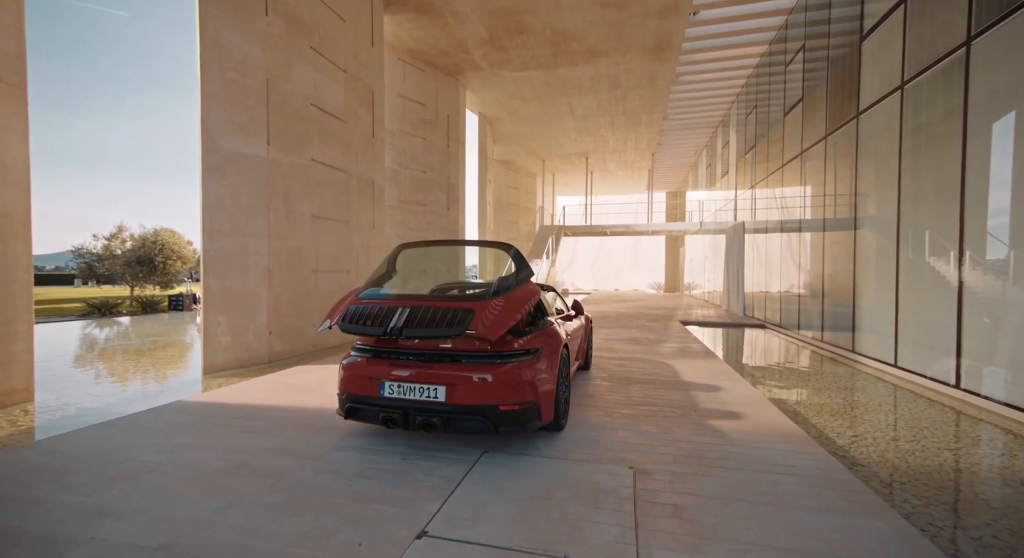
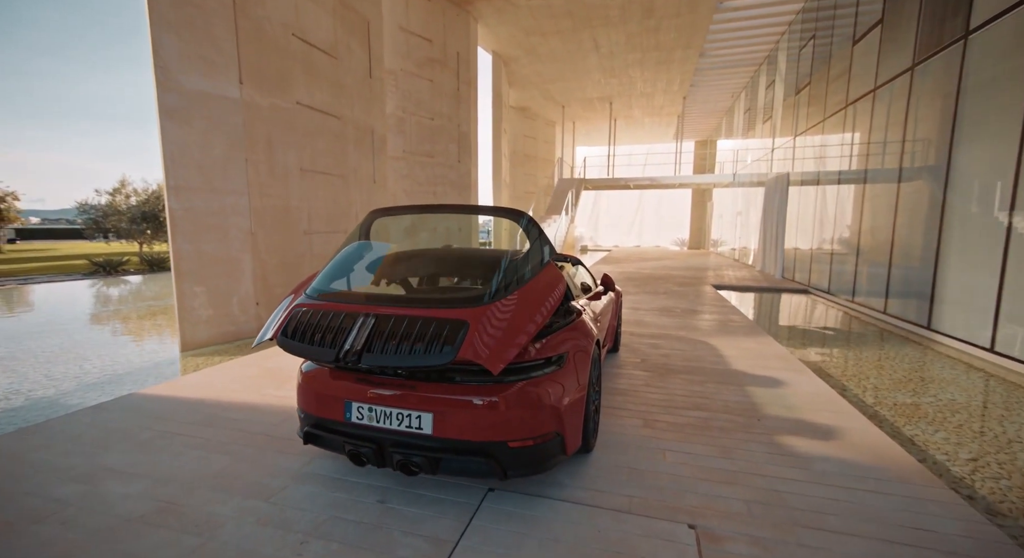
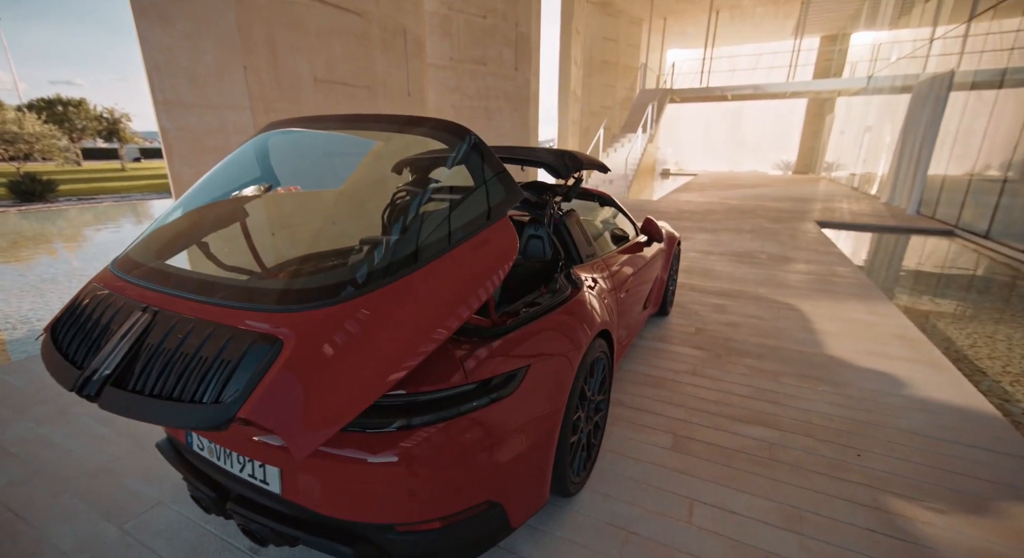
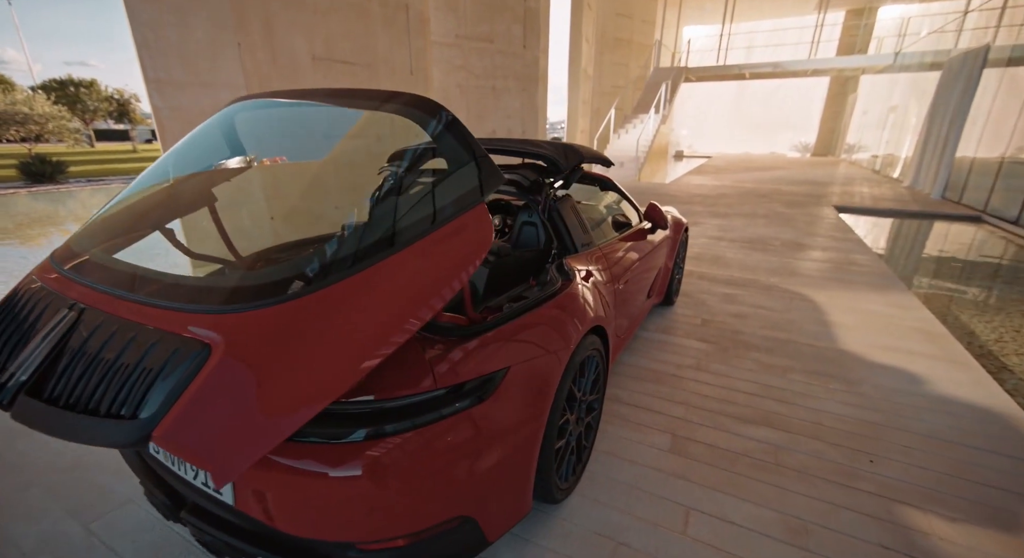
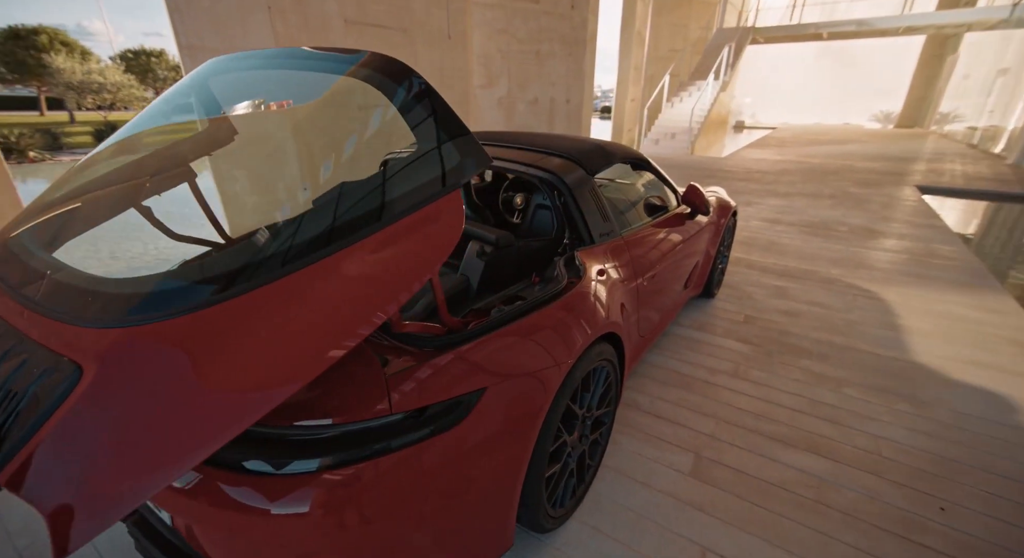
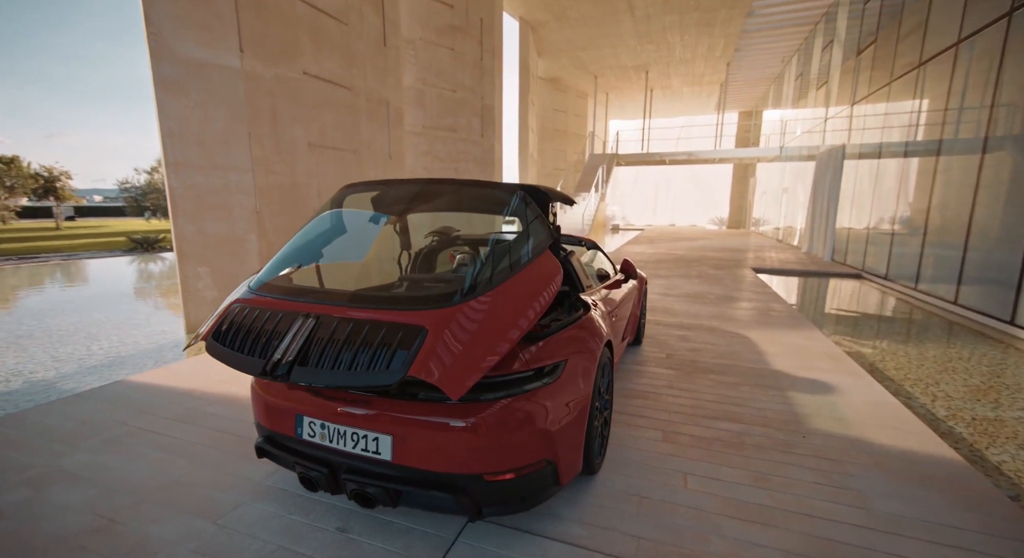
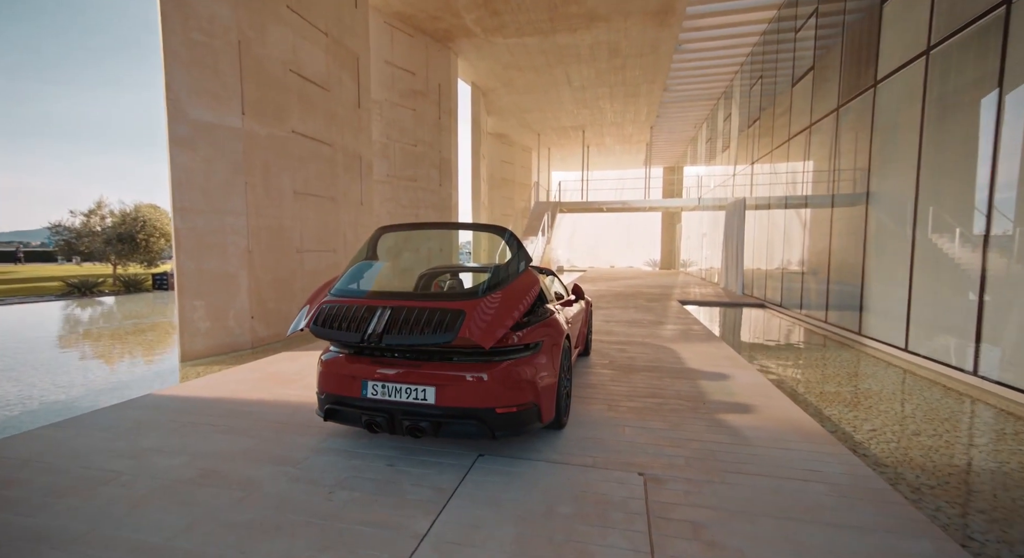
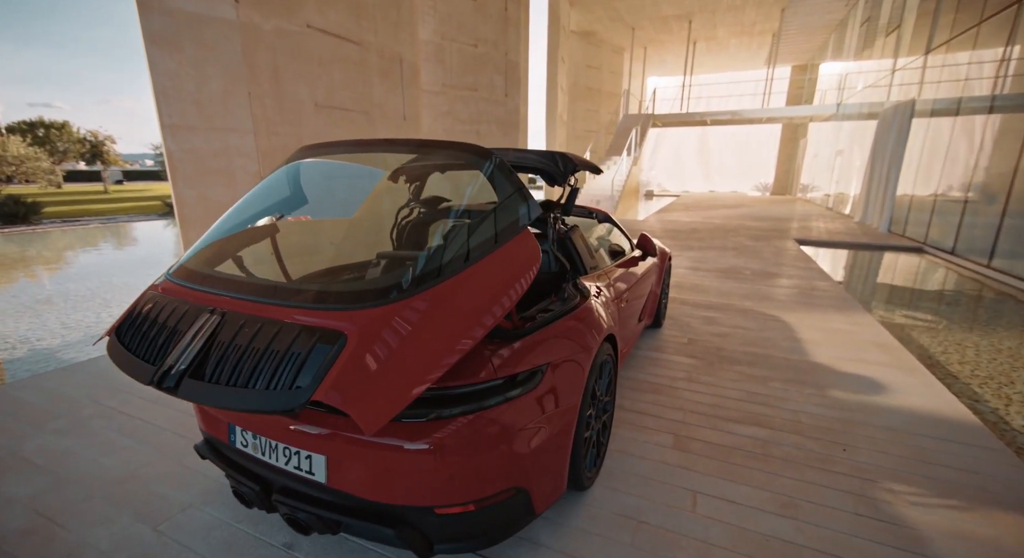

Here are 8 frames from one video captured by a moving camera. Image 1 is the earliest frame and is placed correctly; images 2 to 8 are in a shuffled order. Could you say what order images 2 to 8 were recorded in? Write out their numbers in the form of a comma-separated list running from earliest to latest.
7, 2, 6, 8, 3, 4, 5
